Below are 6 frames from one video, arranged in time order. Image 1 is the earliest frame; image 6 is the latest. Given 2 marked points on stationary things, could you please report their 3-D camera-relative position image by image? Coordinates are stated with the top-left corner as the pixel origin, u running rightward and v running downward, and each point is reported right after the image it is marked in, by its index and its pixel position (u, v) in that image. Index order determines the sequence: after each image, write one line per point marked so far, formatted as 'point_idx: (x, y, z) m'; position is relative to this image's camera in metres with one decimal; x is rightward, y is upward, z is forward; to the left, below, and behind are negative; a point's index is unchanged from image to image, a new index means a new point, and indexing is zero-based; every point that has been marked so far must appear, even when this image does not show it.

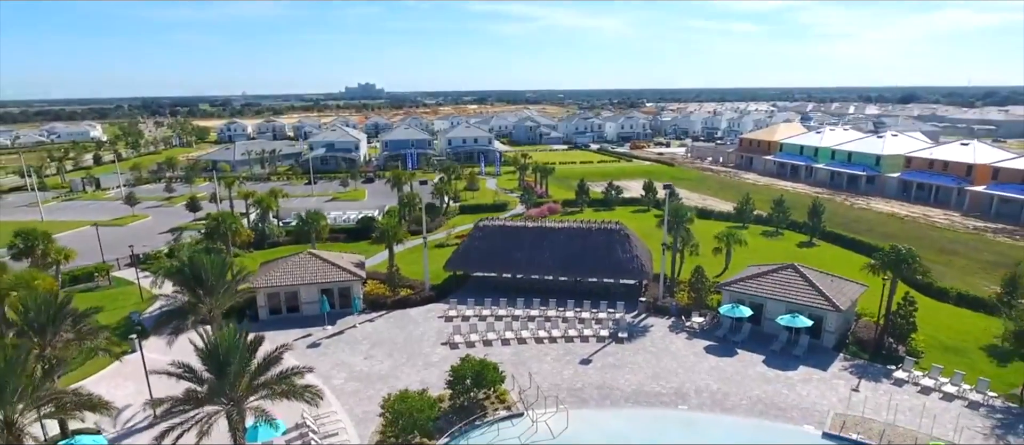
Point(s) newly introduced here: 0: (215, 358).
0: (-6.9, -3.1, +17.7) m
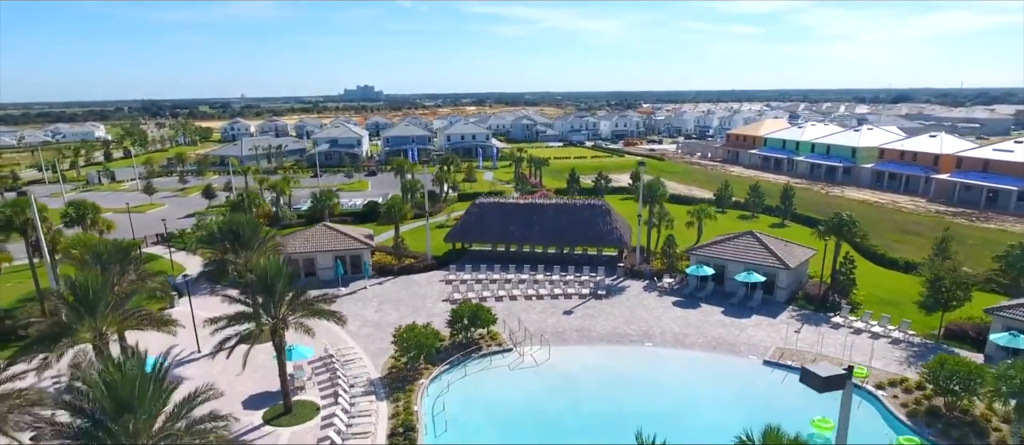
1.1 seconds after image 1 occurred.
0: (-7.3, -1.7, +22.0) m
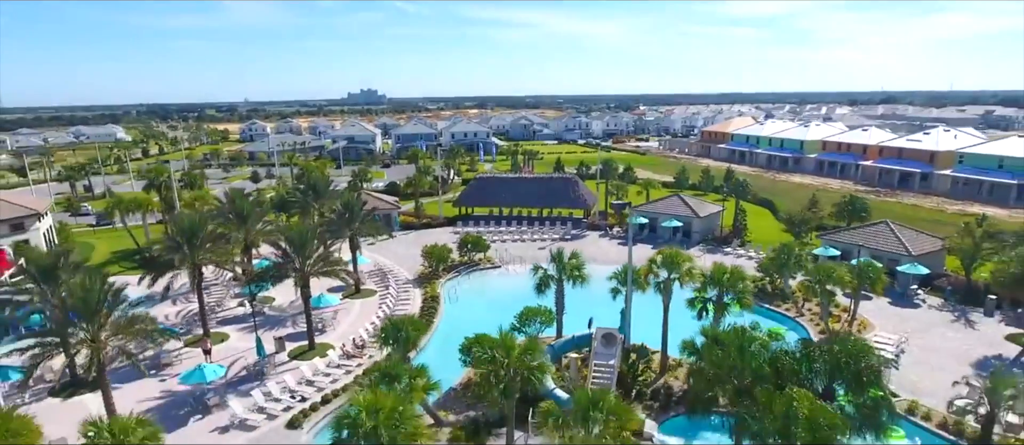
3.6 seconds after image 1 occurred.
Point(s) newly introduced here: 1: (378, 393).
0: (-7.9, +0.7, +35.6) m
1: (-2.8, -3.5, +15.4) m
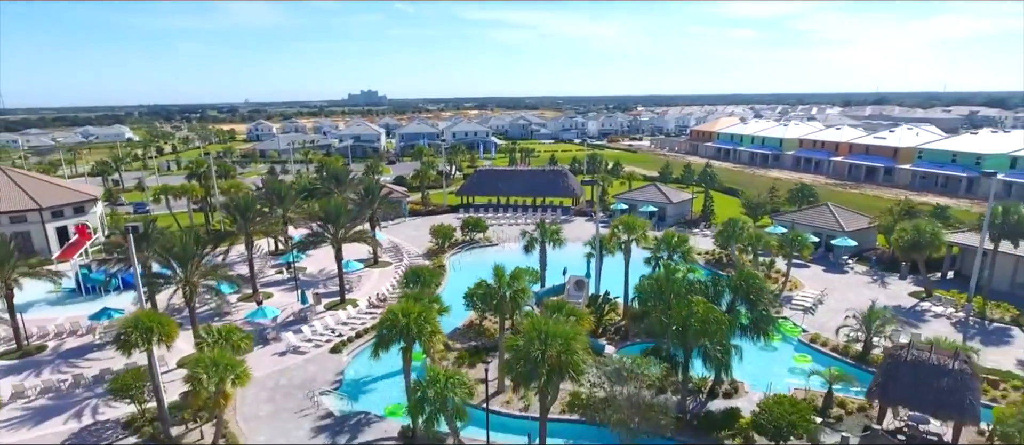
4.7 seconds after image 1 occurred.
0: (-8.2, +1.8, +42.1) m
1: (-3.1, -2.4, +22.0) m
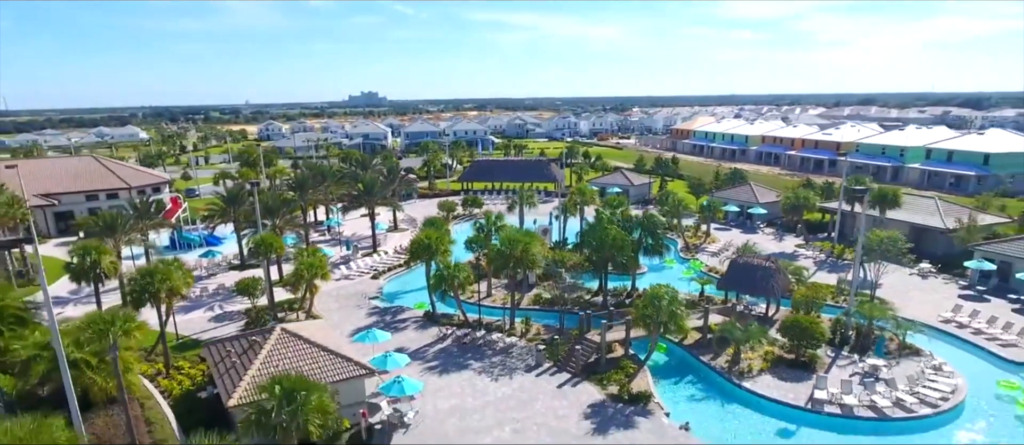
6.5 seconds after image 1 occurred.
0: (-9.0, +3.8, +54.4) m
1: (-3.9, -0.5, +34.2) m
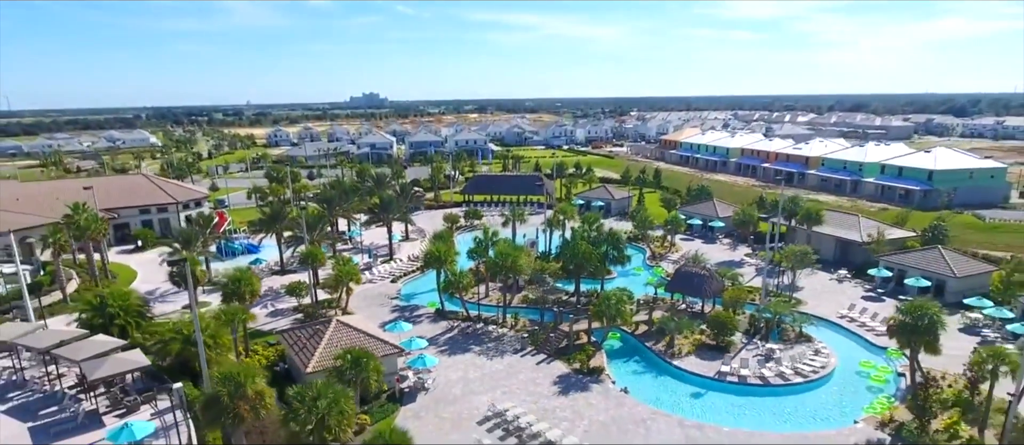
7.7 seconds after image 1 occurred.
0: (-9.5, +2.8, +63.5) m
1: (-4.4, -1.4, +43.4) m
